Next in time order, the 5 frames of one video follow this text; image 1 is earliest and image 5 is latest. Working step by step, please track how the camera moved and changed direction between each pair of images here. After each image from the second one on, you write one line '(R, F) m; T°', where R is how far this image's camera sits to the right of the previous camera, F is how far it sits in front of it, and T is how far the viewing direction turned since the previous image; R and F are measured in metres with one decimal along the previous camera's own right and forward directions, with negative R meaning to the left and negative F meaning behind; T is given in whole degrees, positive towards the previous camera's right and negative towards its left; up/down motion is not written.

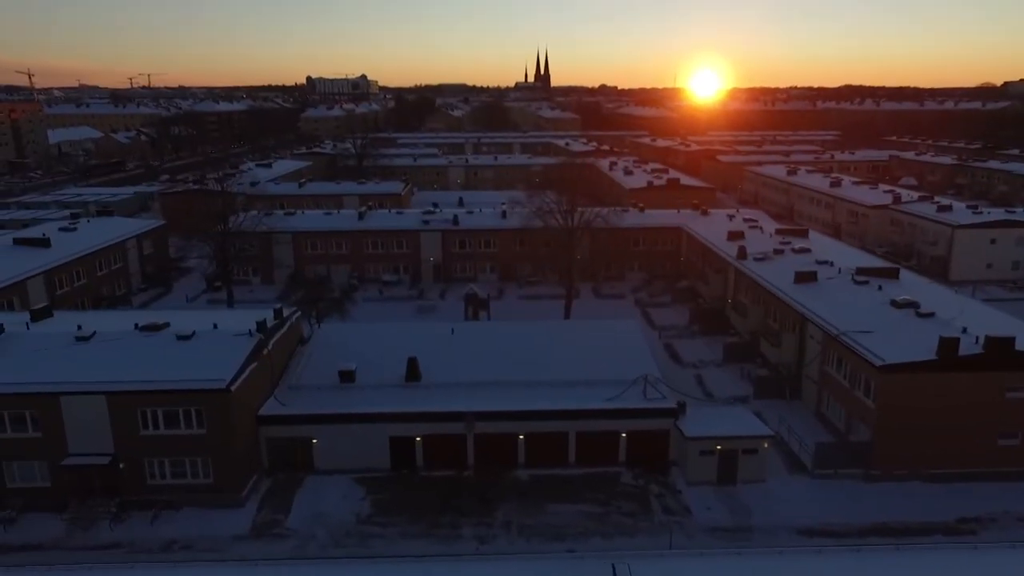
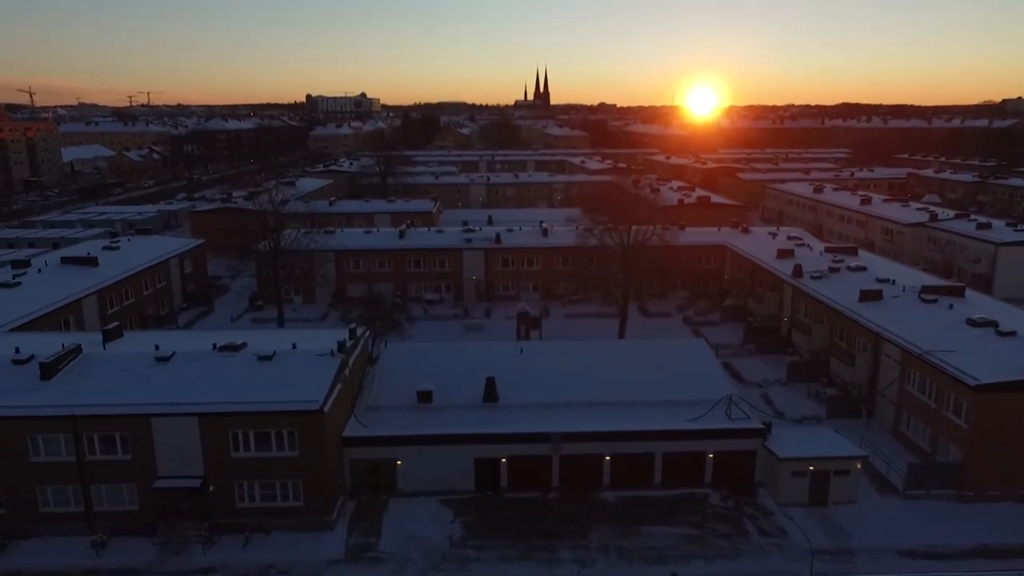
(-2.7, +0.2) m; 0°
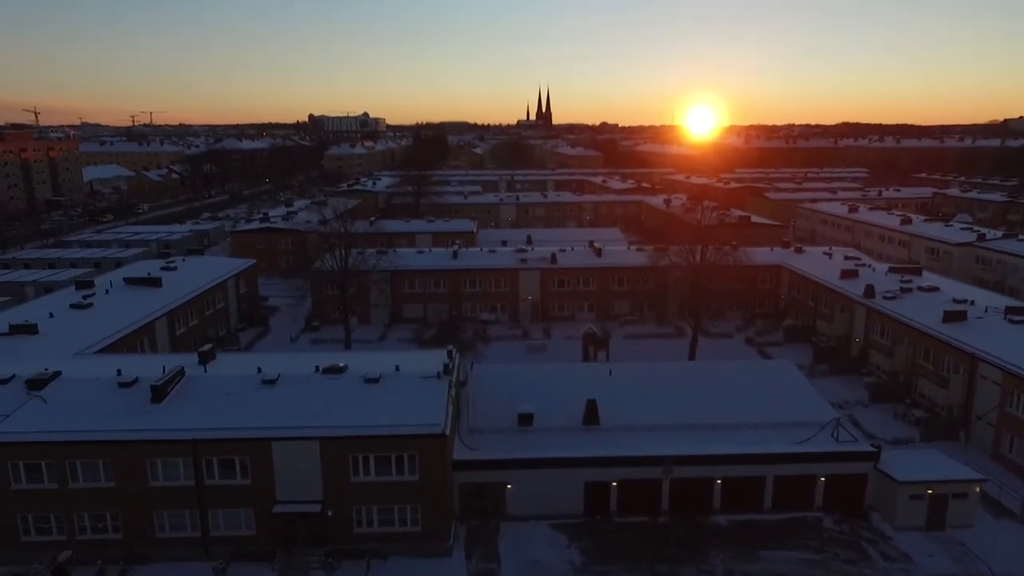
(-3.4, +0.2) m; 0°
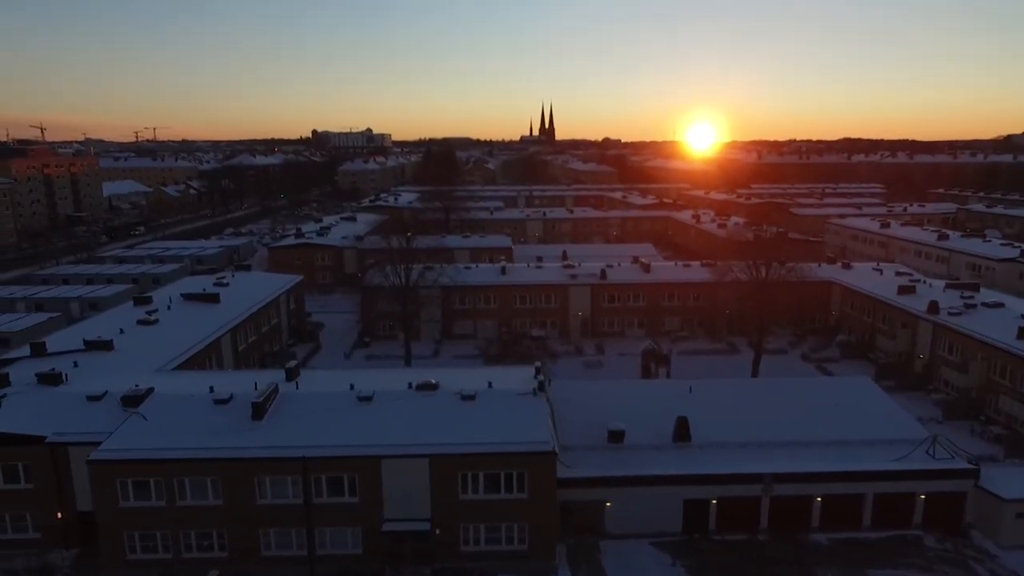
(-3.0, +0.1) m; 0°
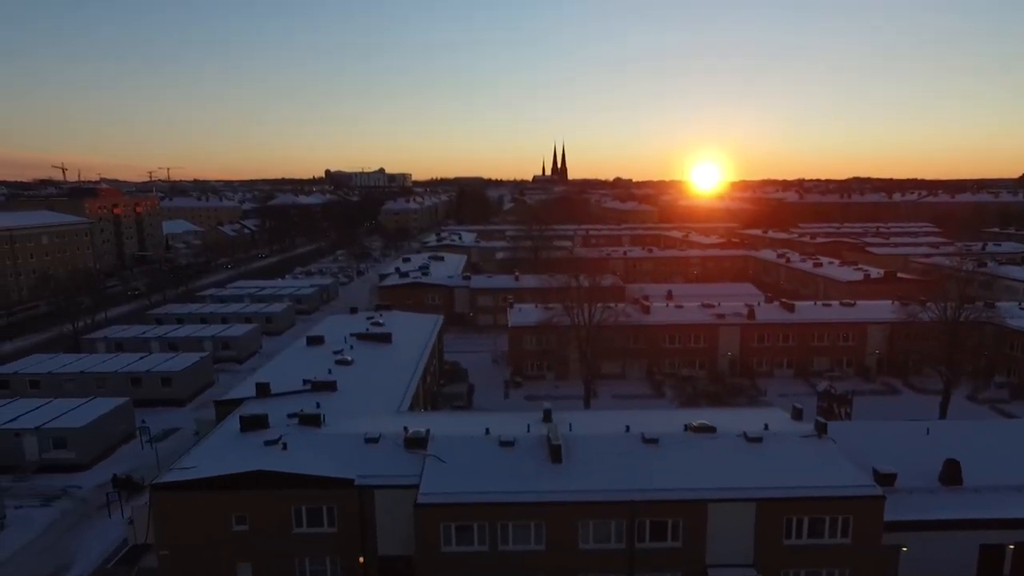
(-8.5, +0.1) m; 0°
